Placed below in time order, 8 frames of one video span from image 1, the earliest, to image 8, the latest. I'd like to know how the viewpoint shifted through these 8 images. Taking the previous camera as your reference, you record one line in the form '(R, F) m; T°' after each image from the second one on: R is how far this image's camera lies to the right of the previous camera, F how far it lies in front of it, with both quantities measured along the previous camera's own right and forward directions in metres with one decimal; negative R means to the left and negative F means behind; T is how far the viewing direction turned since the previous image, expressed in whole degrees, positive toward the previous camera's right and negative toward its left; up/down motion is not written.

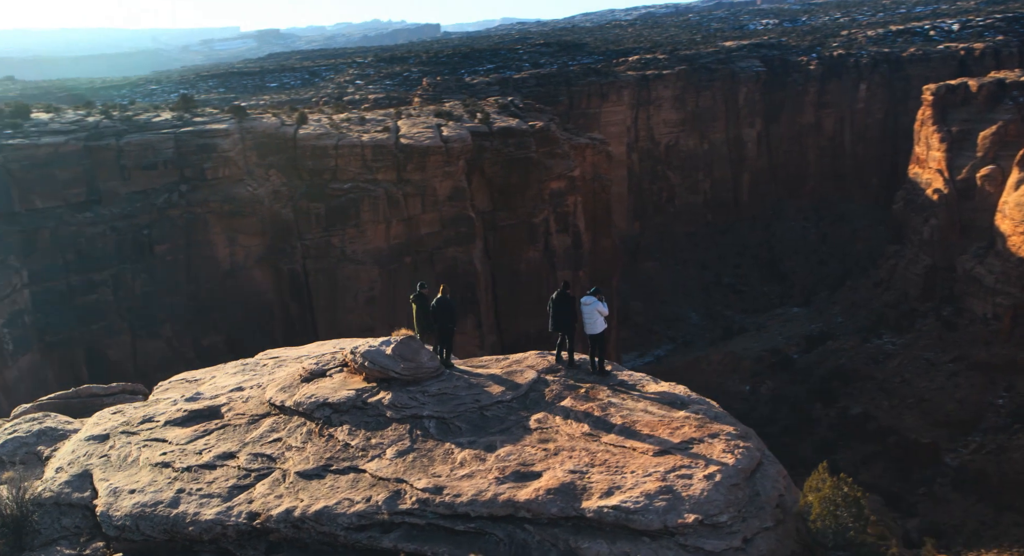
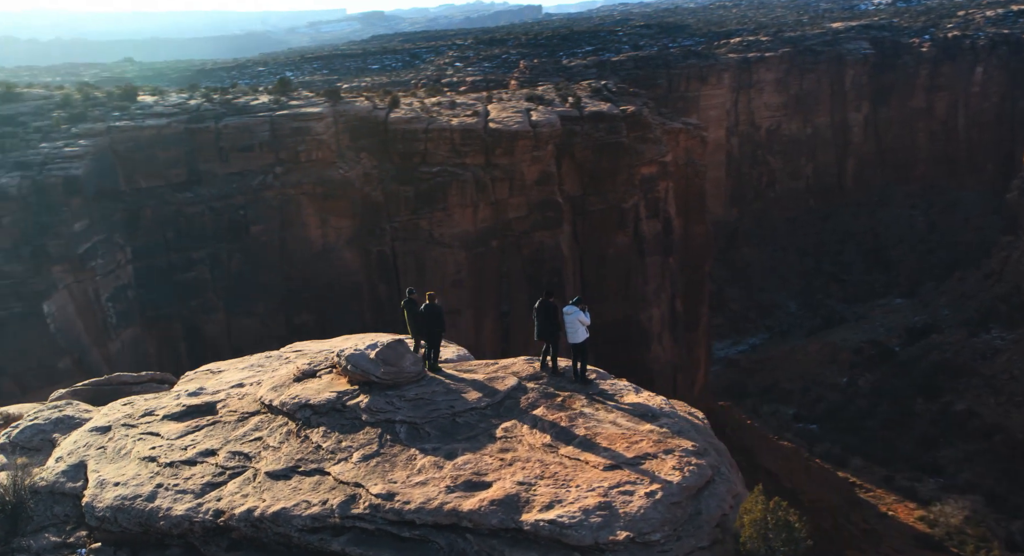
(+0.8, -0.1) m; -4°
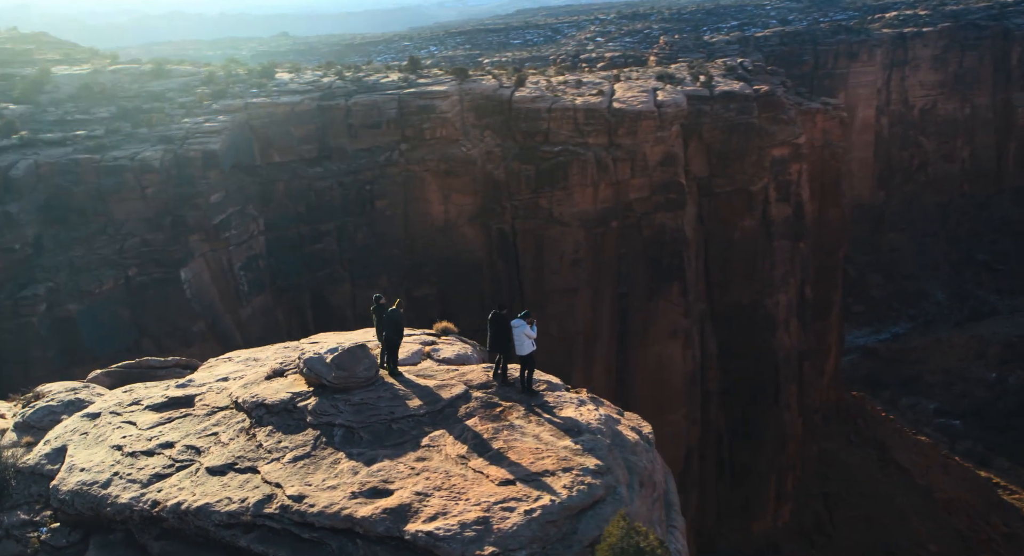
(+1.4, -0.2) m; -6°
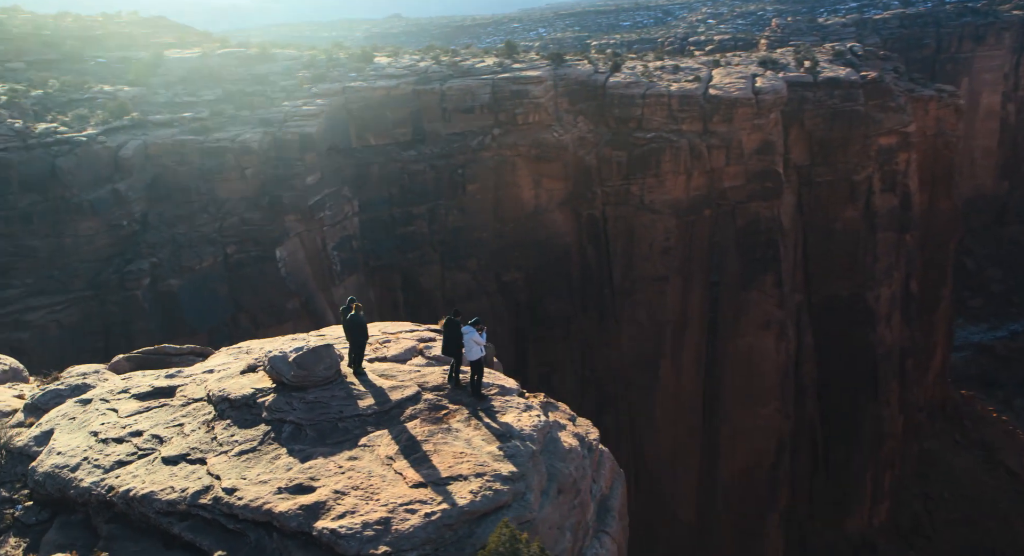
(+1.2, -0.3) m; -4°
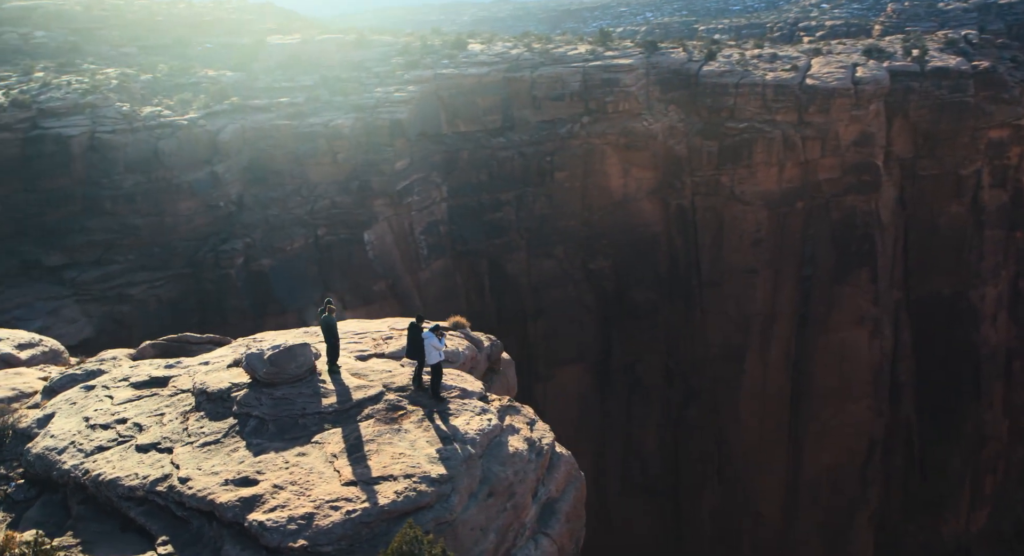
(+1.2, -0.3) m; -5°
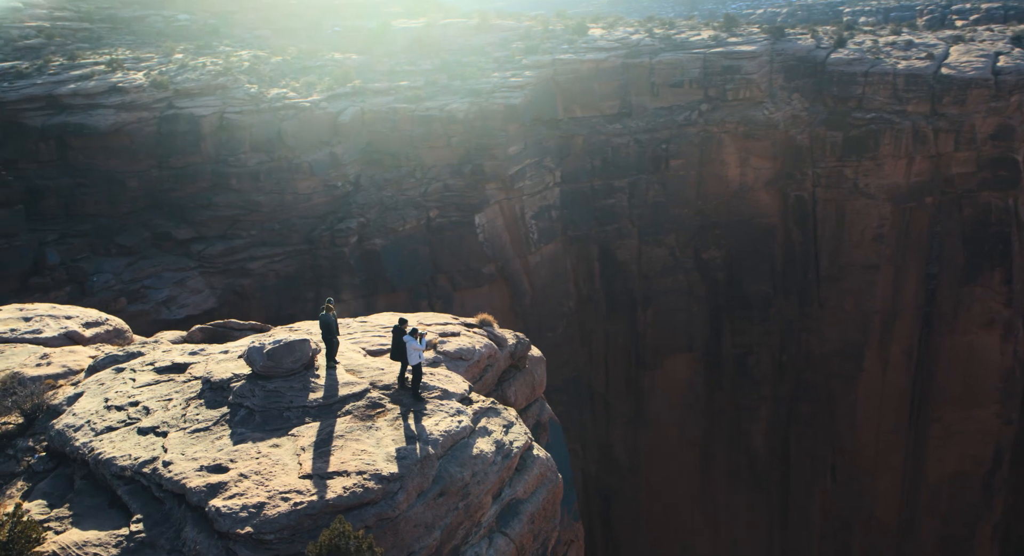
(+1.3, -0.3) m; -6°
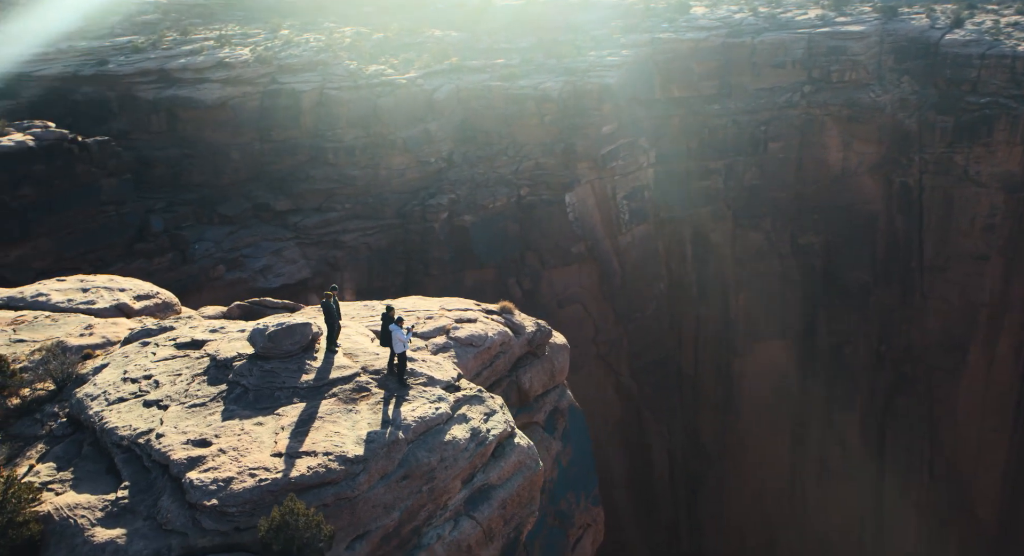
(+1.1, -0.2) m; -5°
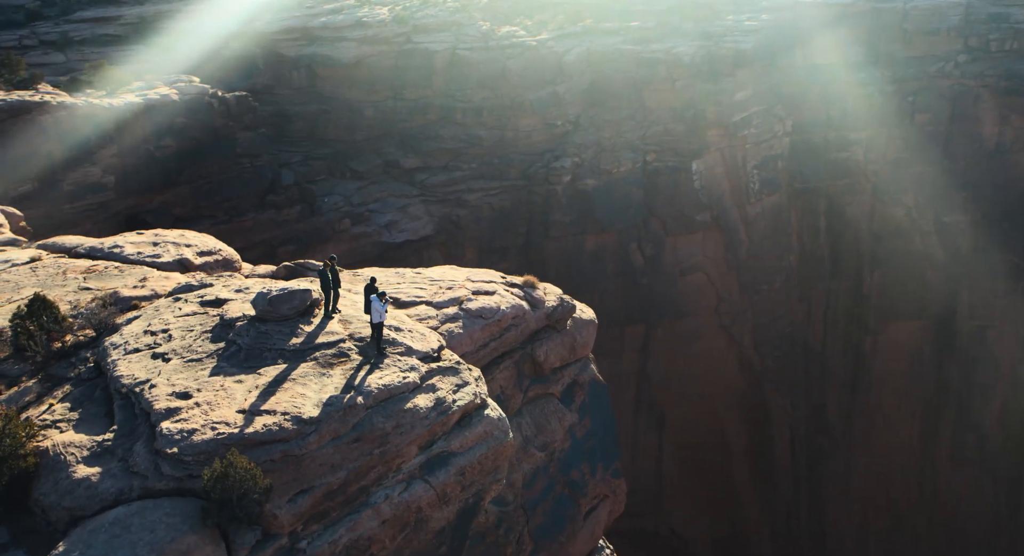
(+1.7, -0.3) m; -7°
